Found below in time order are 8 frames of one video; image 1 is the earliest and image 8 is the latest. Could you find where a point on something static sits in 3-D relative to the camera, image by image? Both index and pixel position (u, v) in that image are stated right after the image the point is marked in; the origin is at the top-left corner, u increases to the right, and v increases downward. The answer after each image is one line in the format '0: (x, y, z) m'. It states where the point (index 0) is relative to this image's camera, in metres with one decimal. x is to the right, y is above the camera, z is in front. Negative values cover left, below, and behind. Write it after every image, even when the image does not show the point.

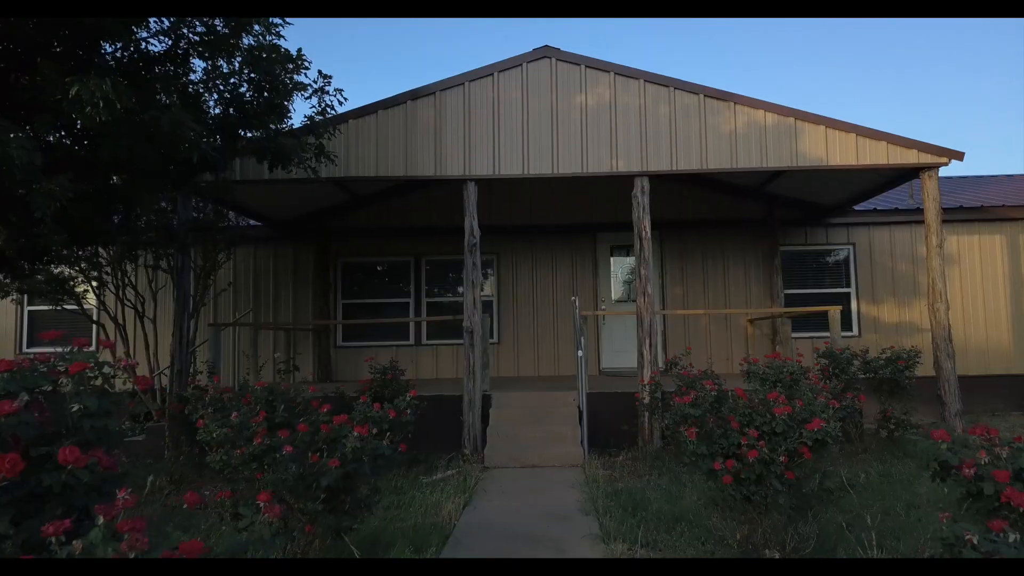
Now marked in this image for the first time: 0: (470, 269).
0: (-0.3, +0.1, +7.4) m
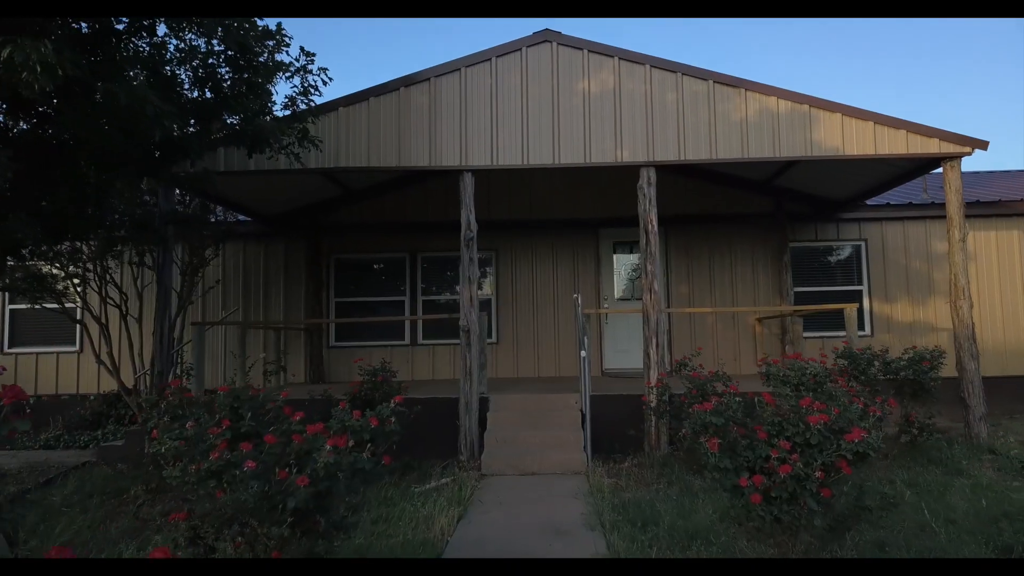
0: (-0.3, +0.1, +7.0) m
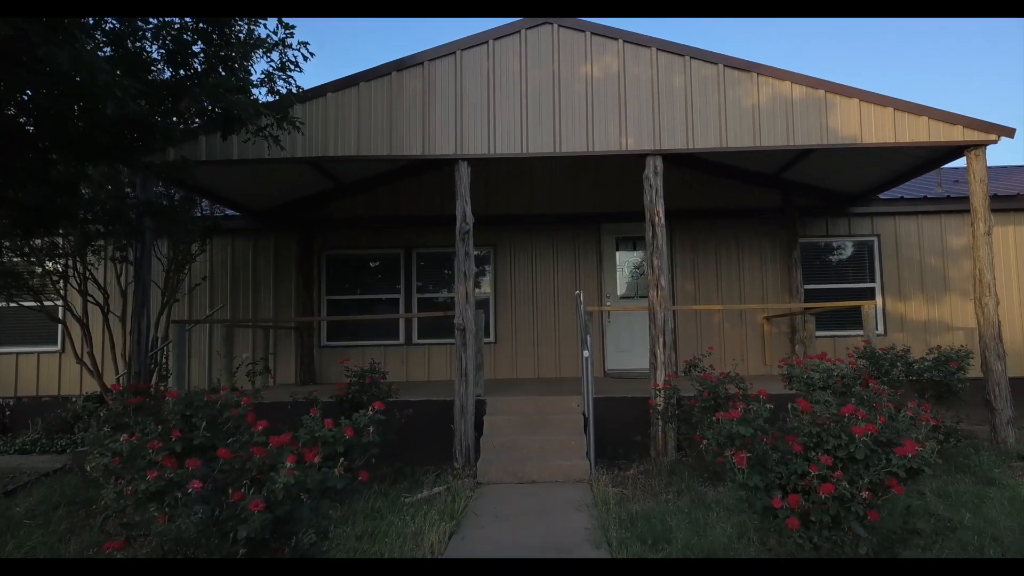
0: (-0.3, +0.2, +6.6) m
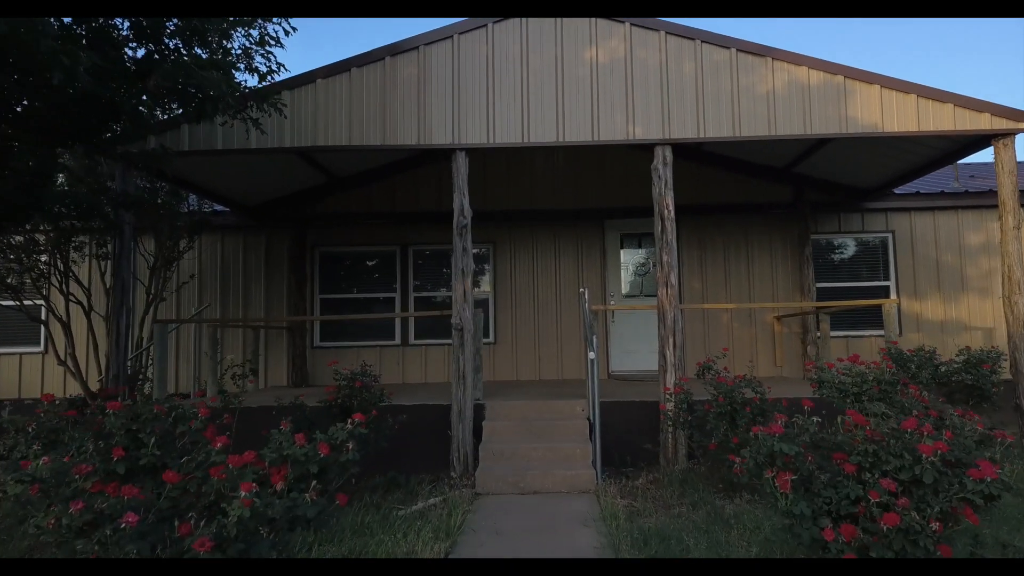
0: (-0.3, +0.2, +6.2) m
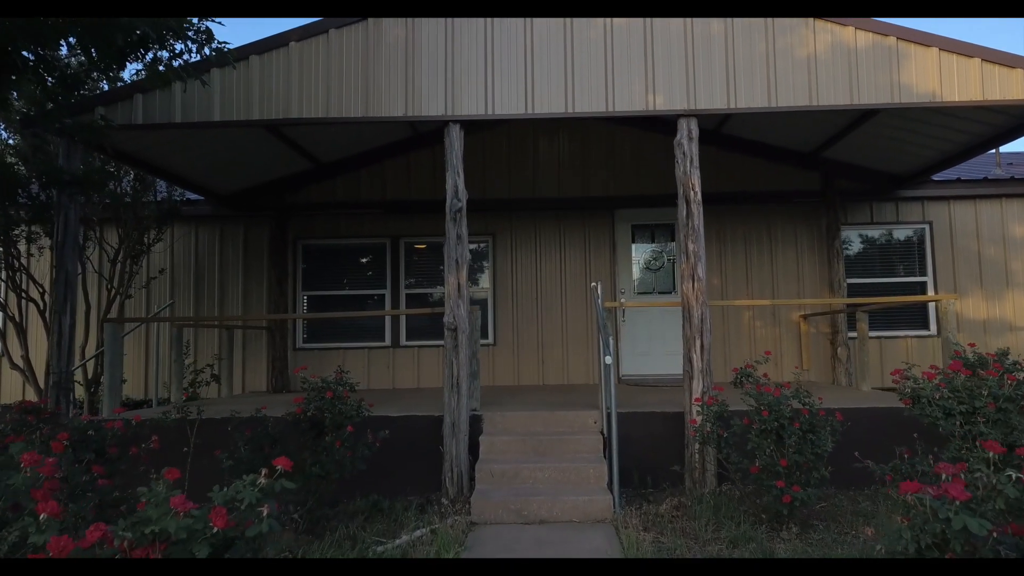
0: (-0.3, +0.2, +5.4) m
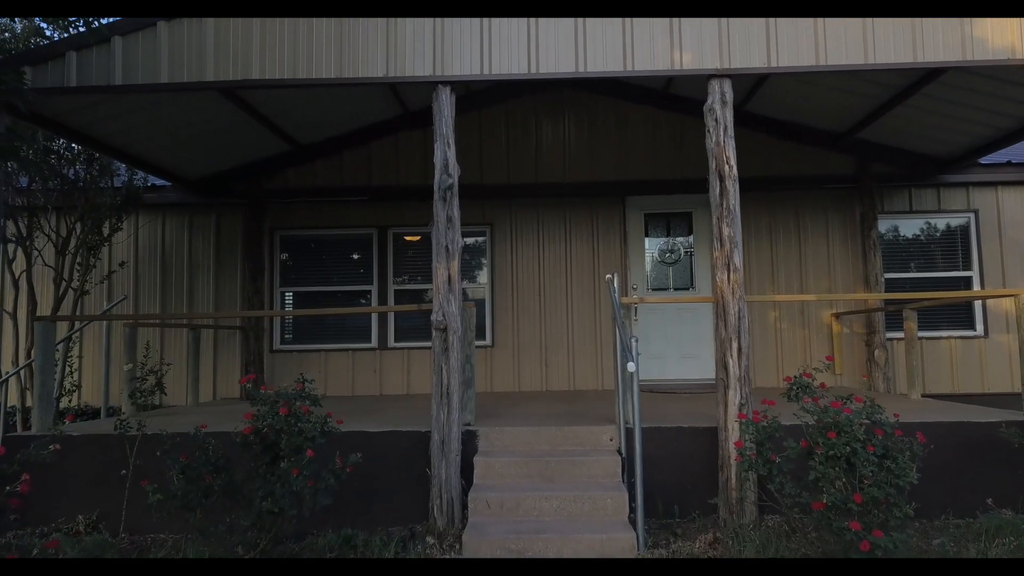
0: (-0.3, +0.2, +4.6) m
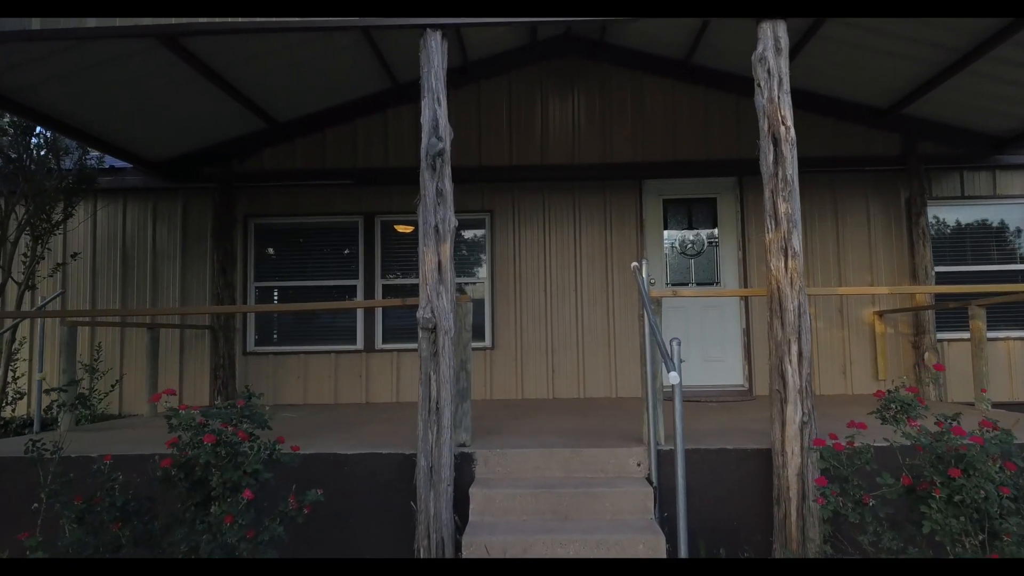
0: (-0.3, +0.3, +3.7) m
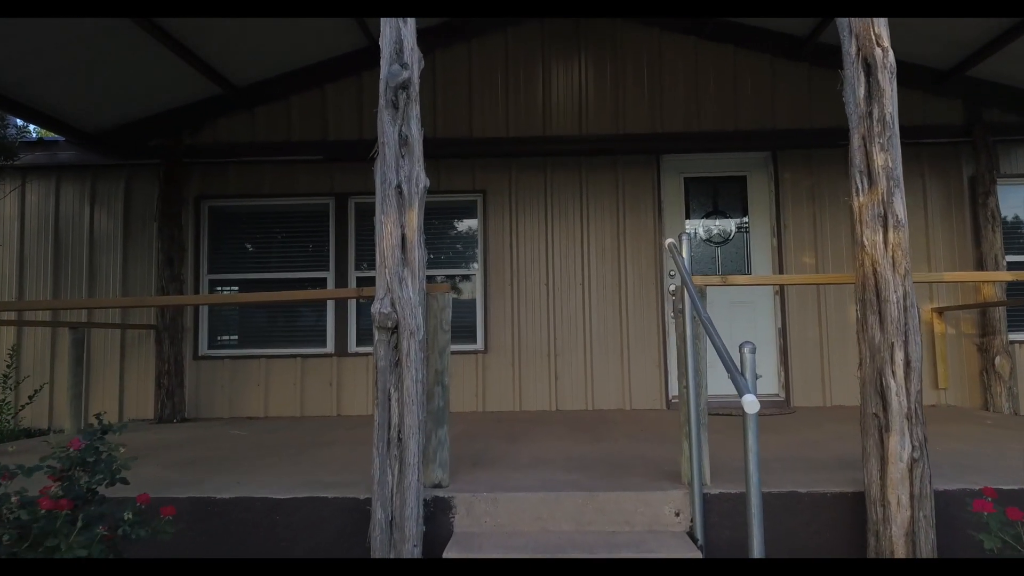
0: (-0.3, +0.3, +2.7) m
